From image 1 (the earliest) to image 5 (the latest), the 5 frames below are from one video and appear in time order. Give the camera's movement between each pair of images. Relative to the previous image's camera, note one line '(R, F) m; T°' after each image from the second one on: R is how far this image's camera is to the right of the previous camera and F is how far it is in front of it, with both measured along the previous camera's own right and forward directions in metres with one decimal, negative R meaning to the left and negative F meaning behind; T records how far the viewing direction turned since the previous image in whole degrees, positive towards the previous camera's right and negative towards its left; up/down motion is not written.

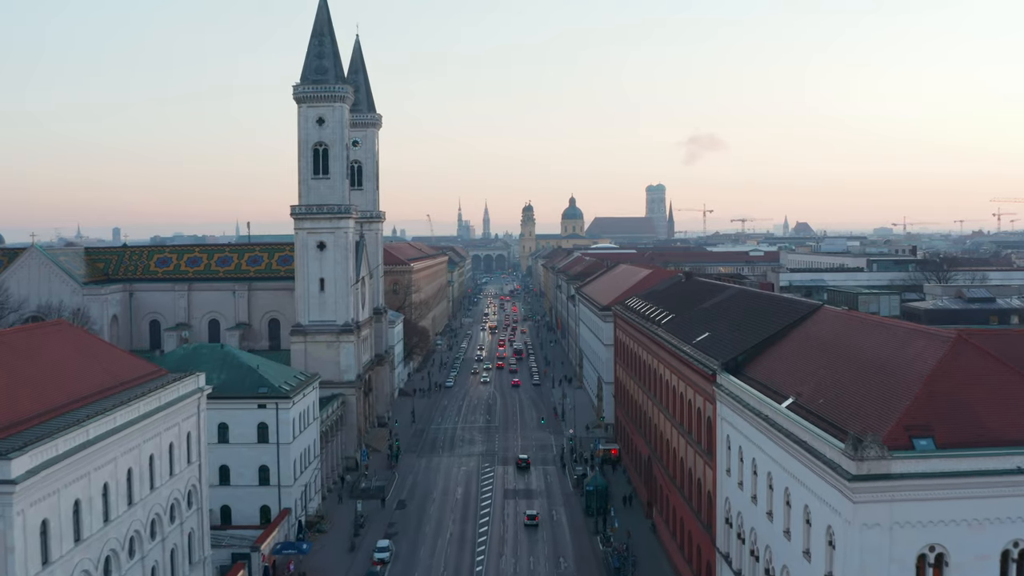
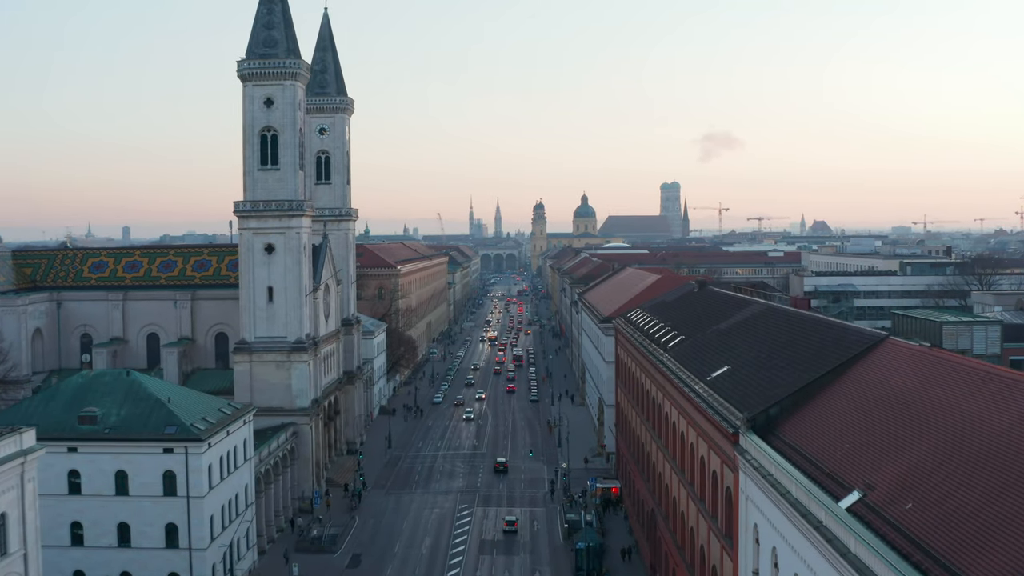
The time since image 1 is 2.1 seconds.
(+2.3, +11.3) m; -1°
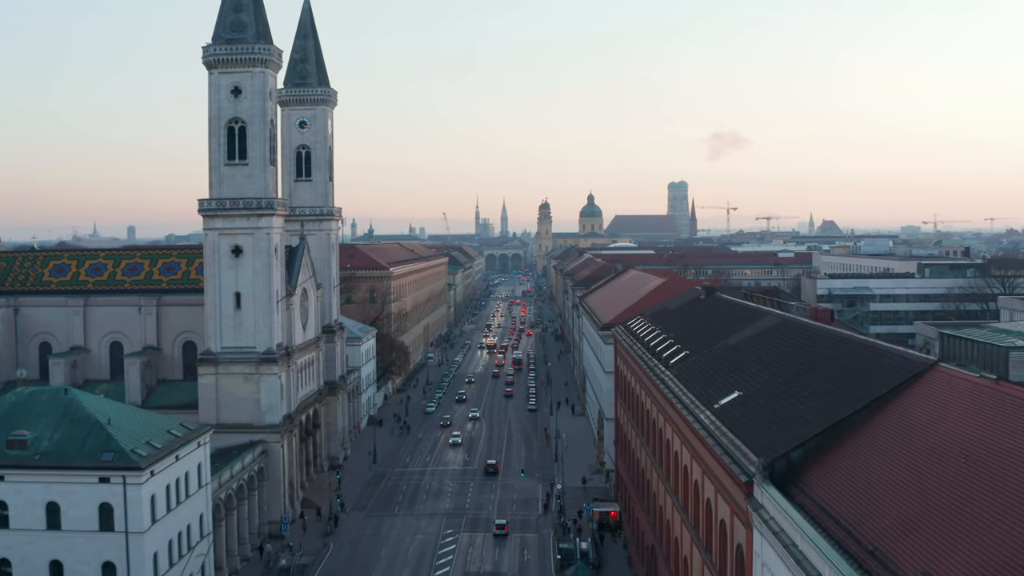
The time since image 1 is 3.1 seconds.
(+1.2, +5.3) m; 0°
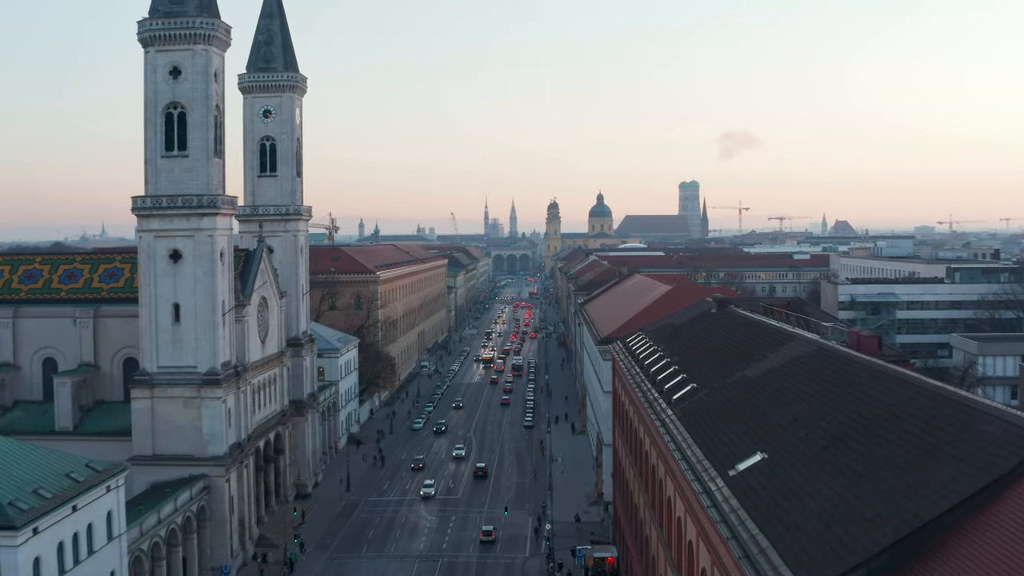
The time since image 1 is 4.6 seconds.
(+1.7, +7.9) m; -1°
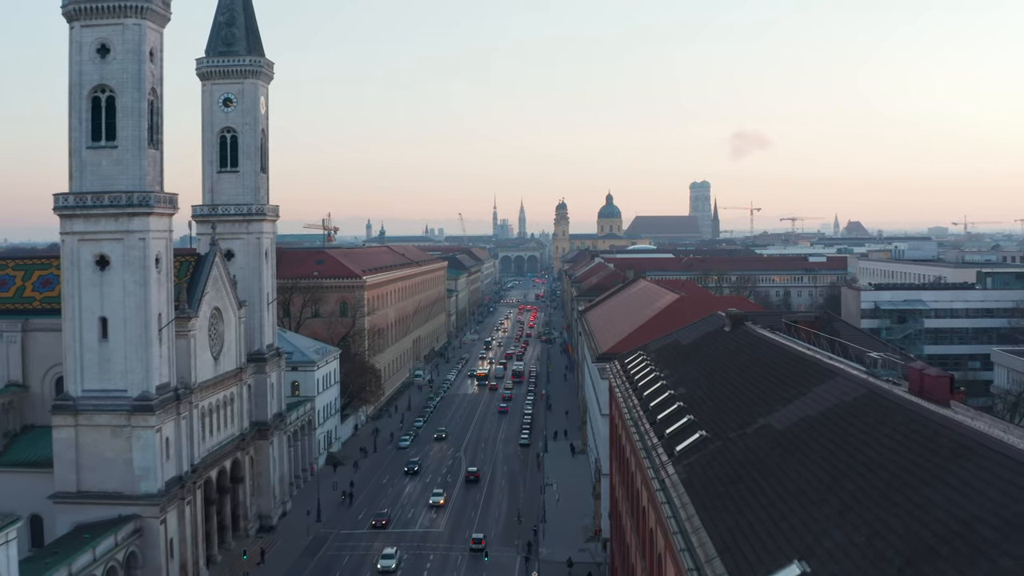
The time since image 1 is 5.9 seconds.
(+1.5, +7.0) m; -1°
